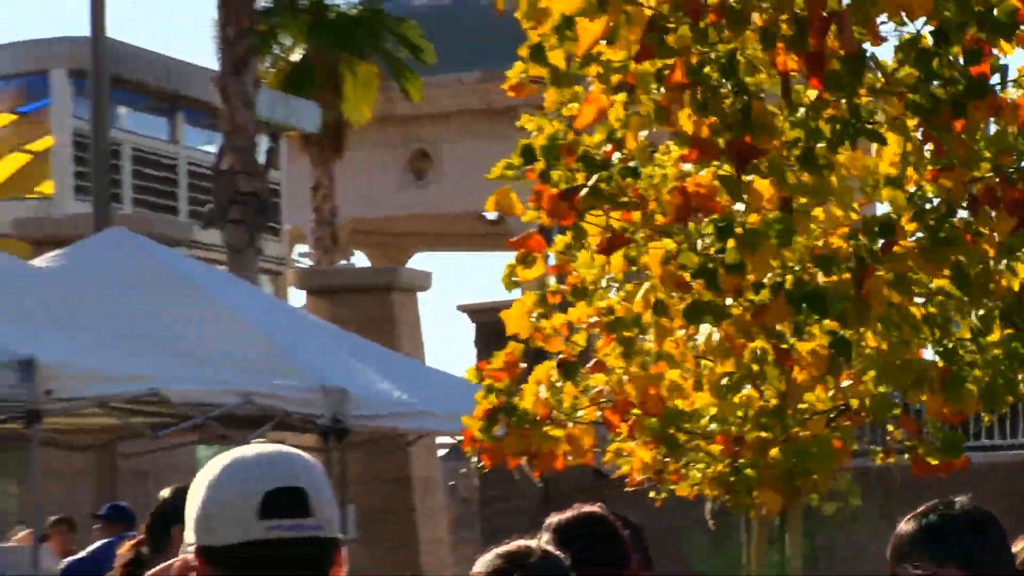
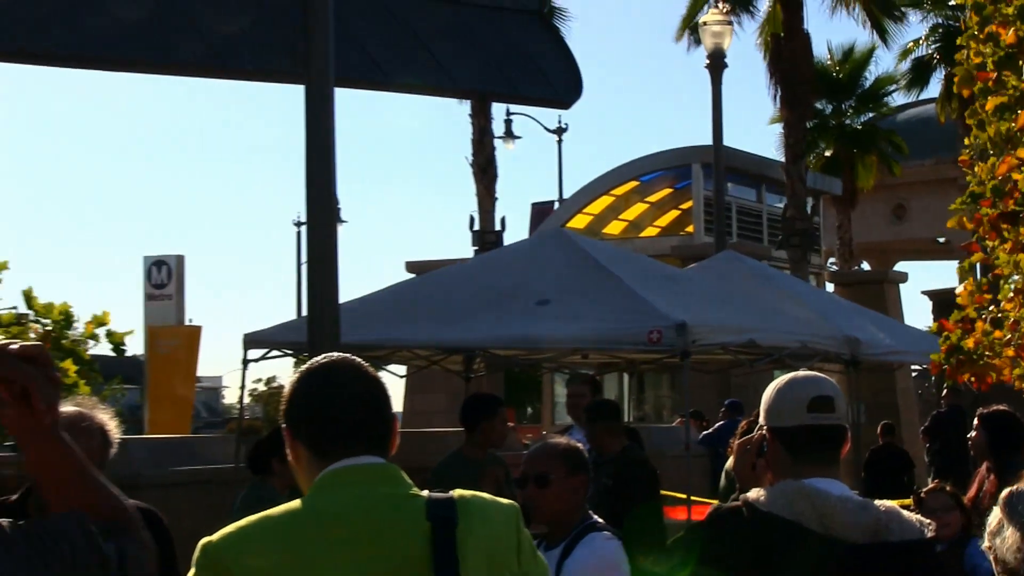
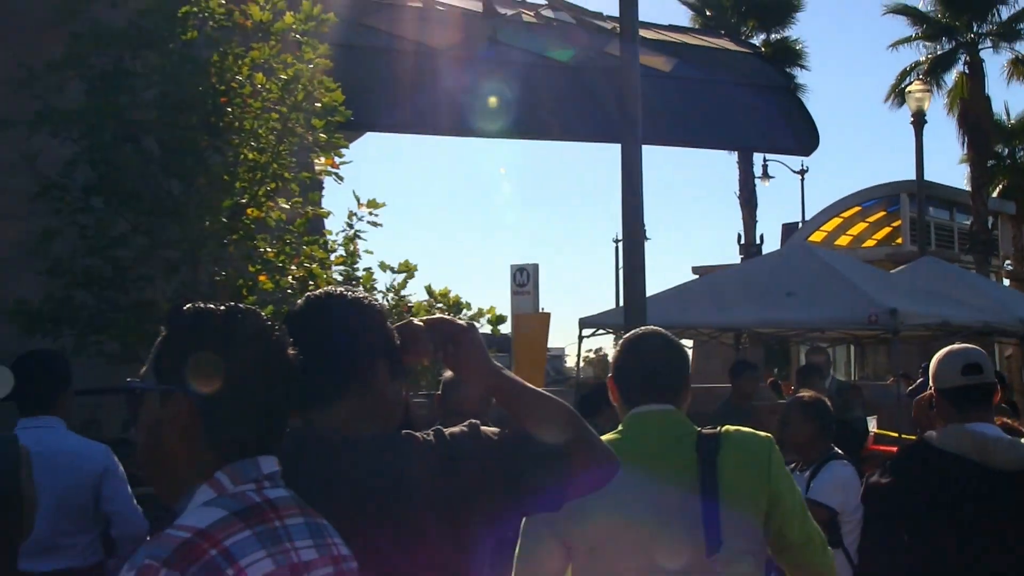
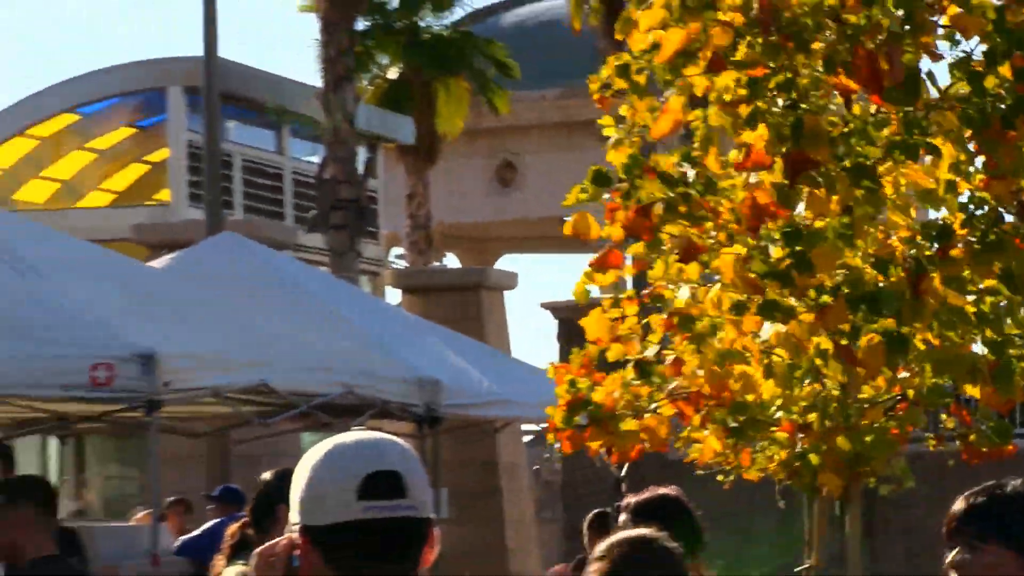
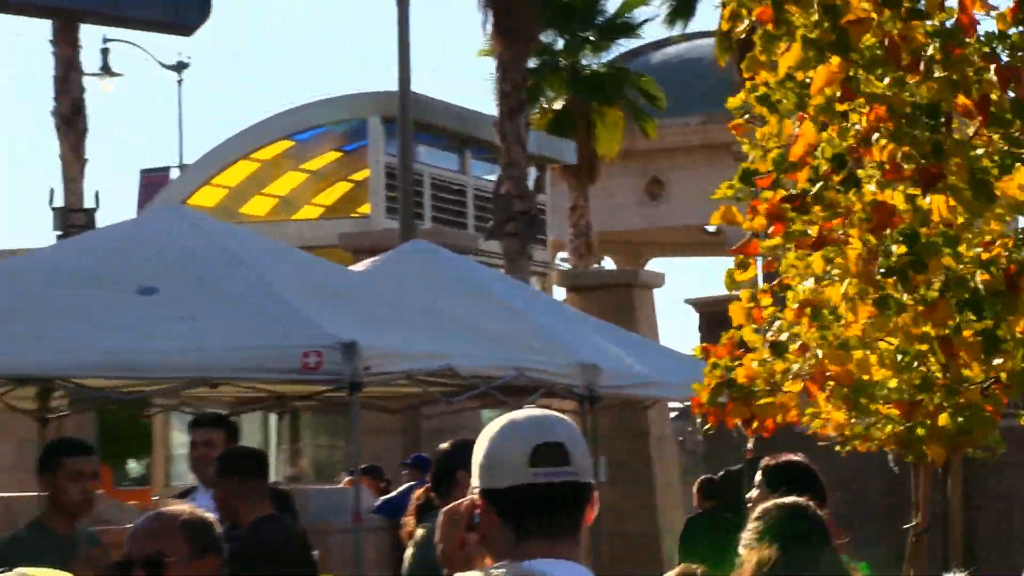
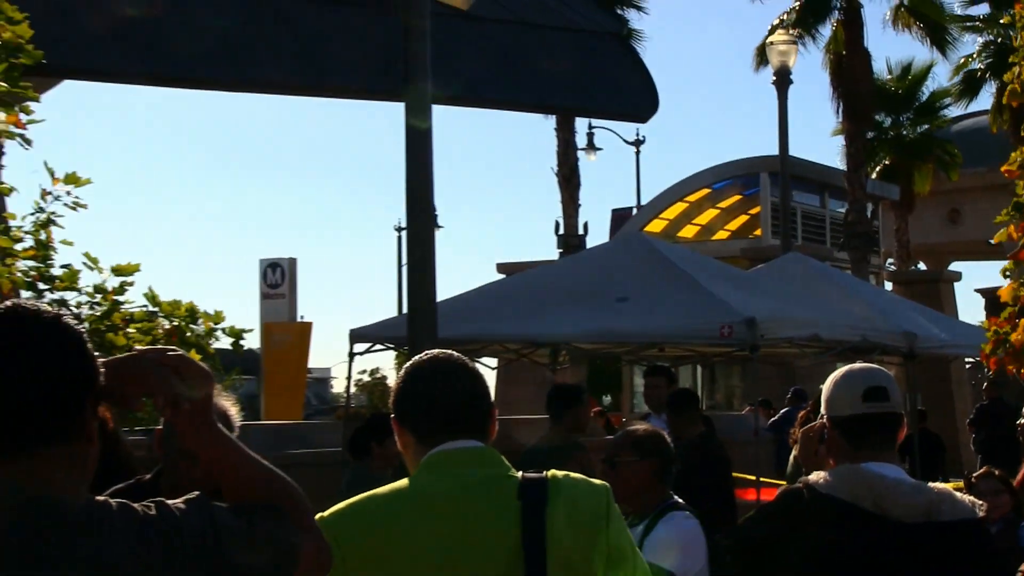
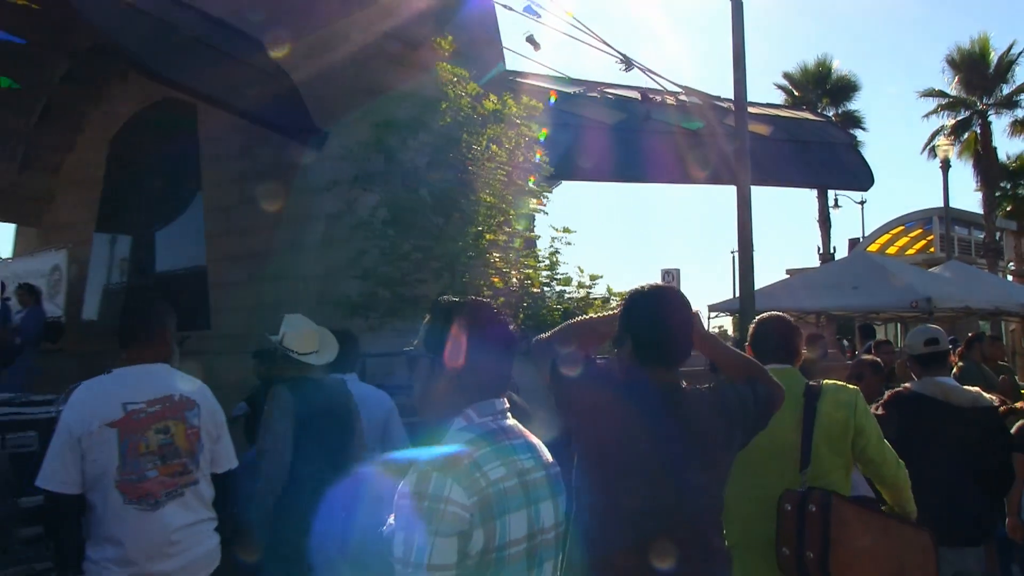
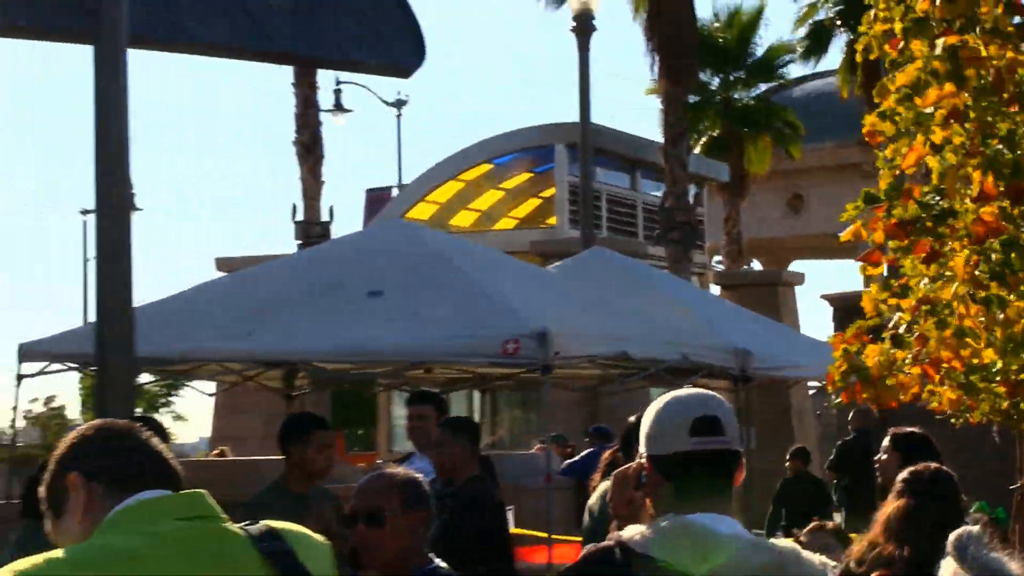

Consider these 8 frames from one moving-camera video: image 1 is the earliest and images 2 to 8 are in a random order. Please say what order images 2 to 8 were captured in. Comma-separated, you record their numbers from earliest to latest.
4, 5, 8, 2, 6, 3, 7
